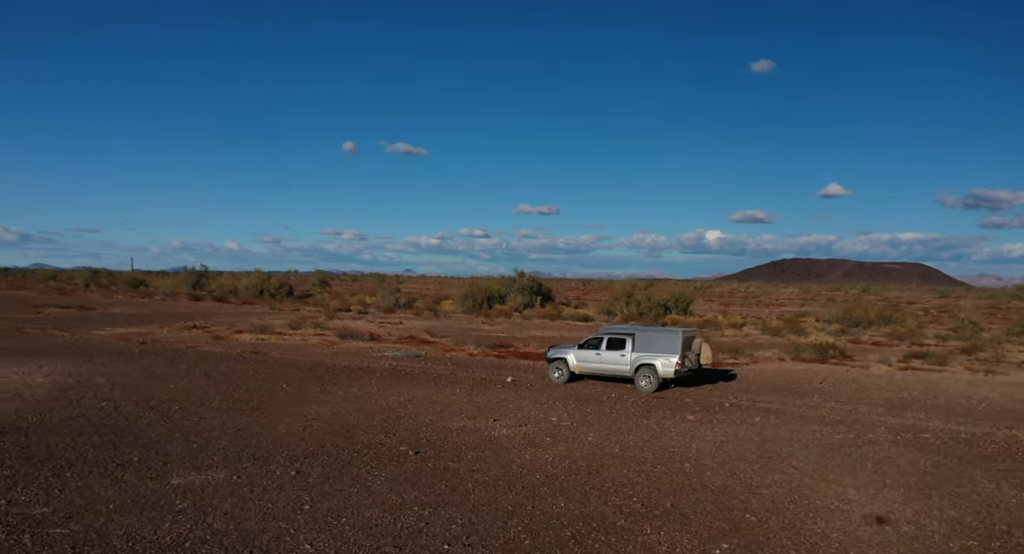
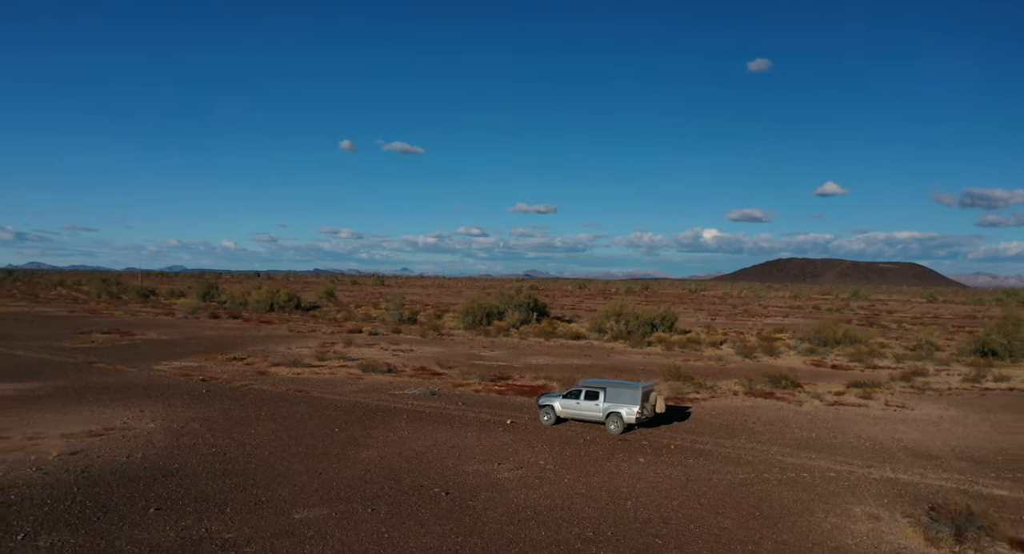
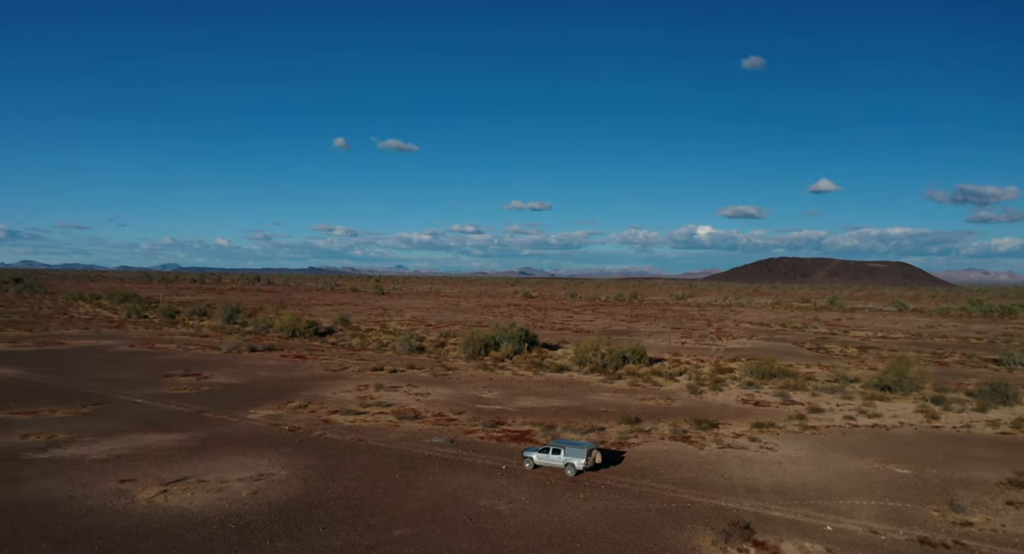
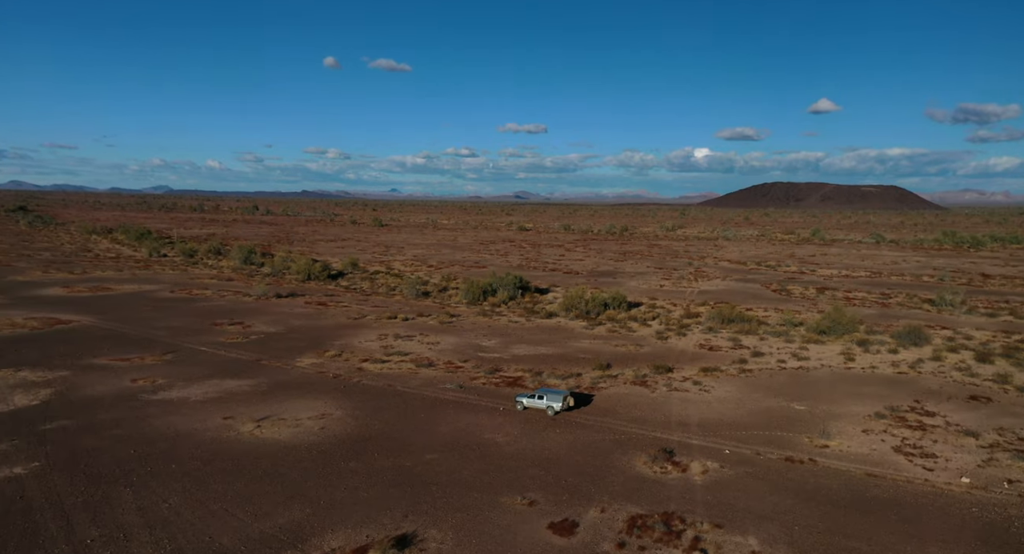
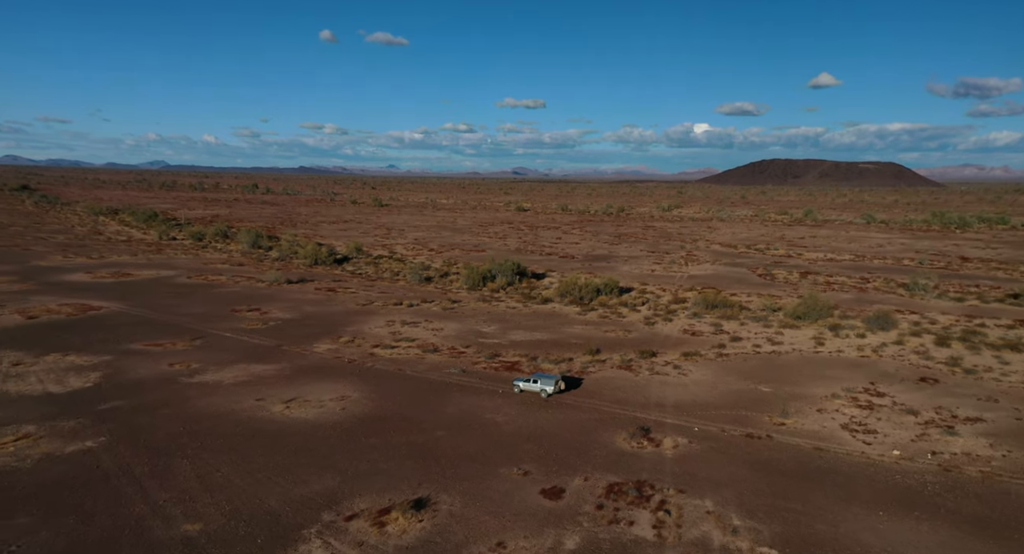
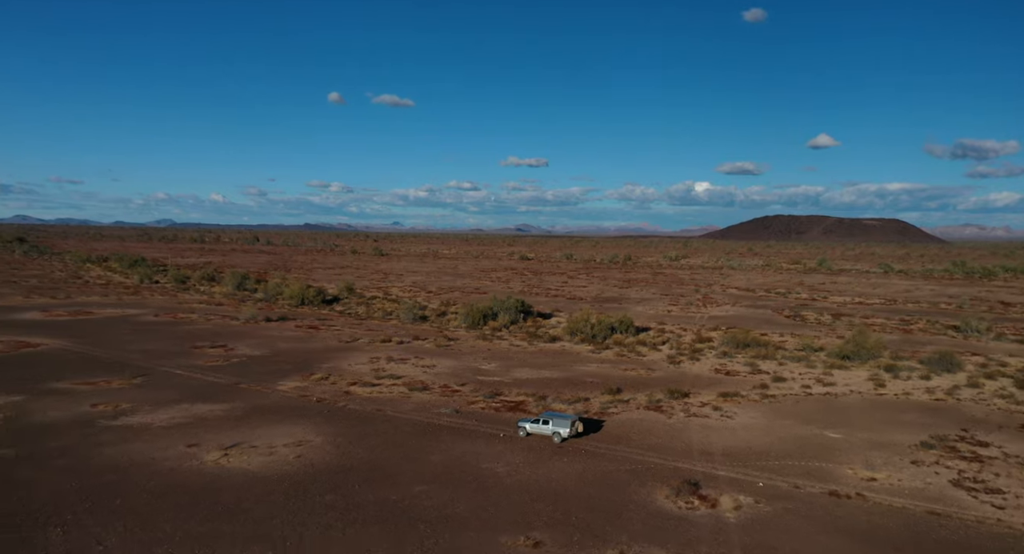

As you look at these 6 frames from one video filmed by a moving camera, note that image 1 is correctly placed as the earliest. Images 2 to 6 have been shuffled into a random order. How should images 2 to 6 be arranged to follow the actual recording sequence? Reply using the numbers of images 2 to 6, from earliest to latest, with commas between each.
2, 3, 6, 4, 5
